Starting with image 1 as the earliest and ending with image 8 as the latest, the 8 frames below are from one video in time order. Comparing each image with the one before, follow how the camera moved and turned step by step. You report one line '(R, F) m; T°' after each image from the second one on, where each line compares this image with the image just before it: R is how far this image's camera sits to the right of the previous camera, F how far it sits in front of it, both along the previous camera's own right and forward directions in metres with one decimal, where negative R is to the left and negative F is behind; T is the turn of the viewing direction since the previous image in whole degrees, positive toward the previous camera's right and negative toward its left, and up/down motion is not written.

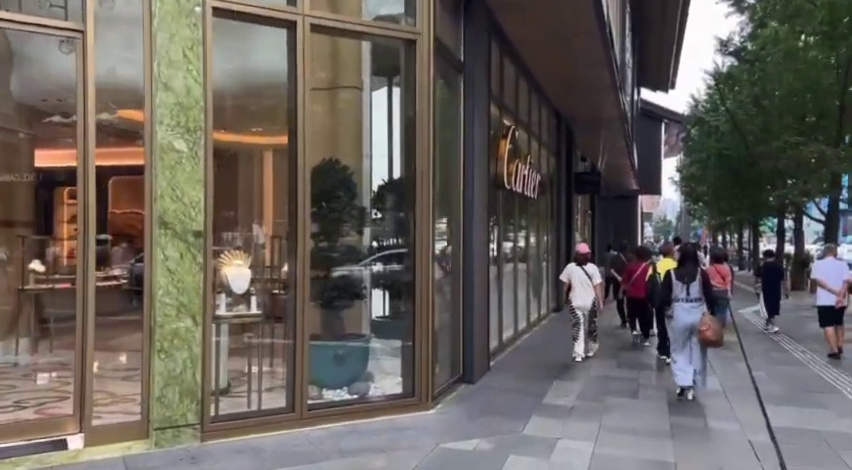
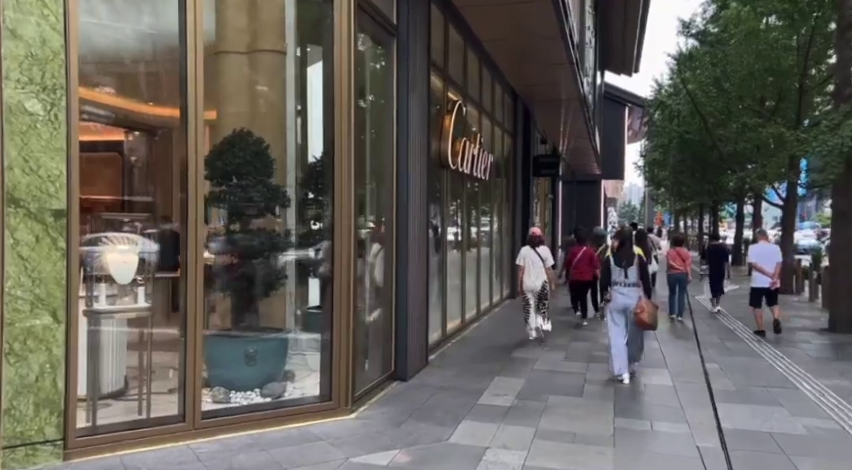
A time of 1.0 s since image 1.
(+0.4, +0.8) m; +3°
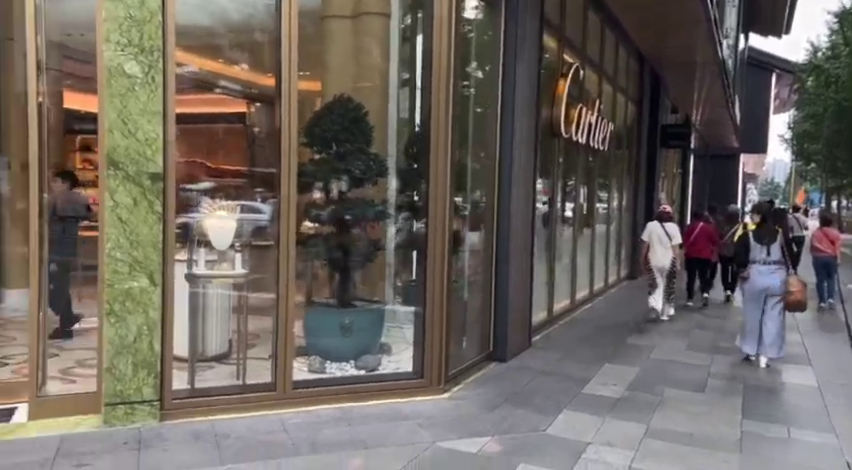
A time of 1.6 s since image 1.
(+0.2, +0.3) m; -9°
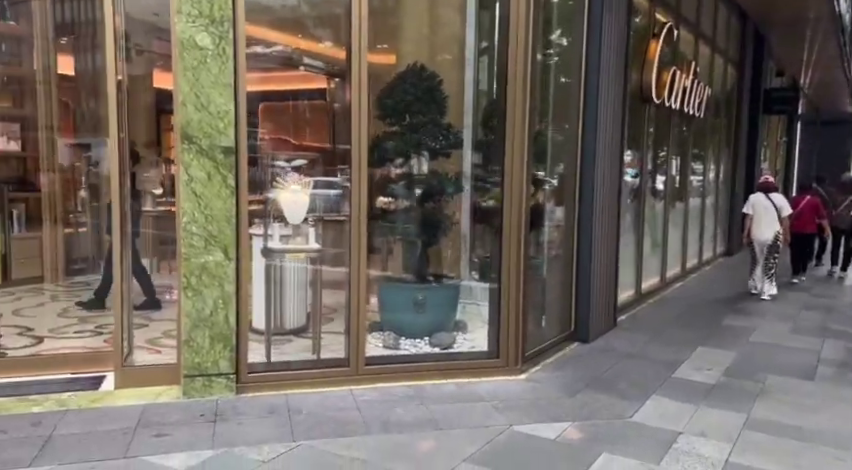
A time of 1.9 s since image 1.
(+0.1, +0.2) m; -7°
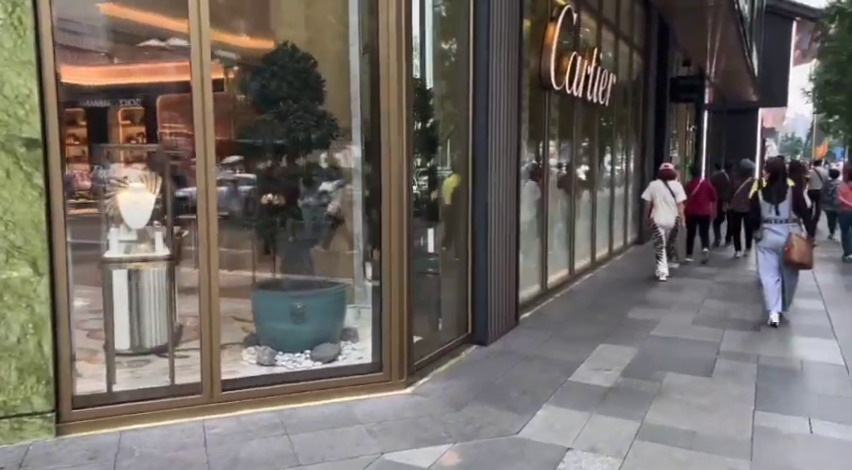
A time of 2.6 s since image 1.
(+0.4, +0.6) m; +6°
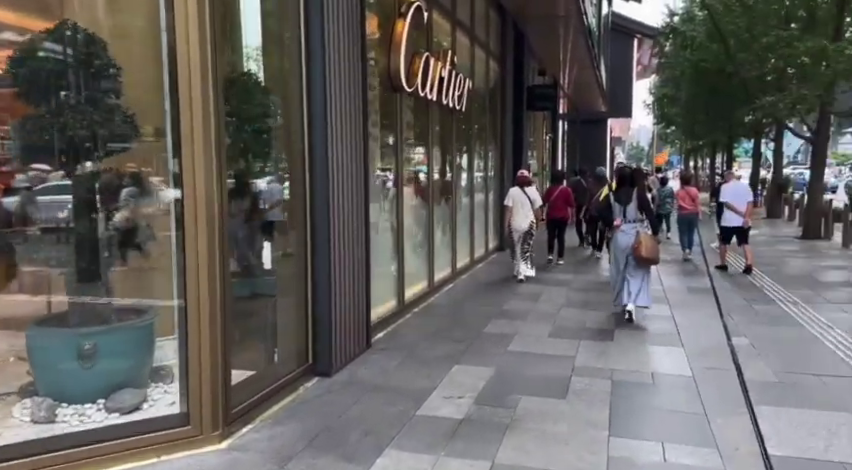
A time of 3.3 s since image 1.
(+0.3, +0.6) m; +10°
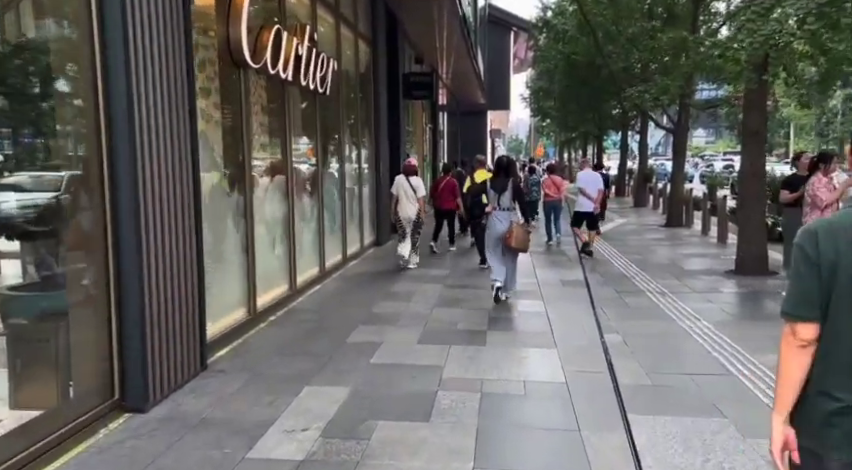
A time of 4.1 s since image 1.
(+0.3, +0.7) m; +9°
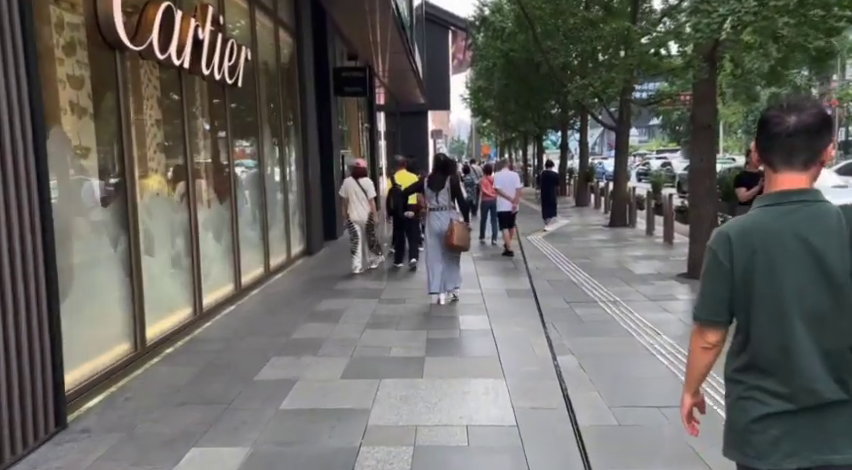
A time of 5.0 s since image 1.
(+0.2, +1.0) m; +4°
